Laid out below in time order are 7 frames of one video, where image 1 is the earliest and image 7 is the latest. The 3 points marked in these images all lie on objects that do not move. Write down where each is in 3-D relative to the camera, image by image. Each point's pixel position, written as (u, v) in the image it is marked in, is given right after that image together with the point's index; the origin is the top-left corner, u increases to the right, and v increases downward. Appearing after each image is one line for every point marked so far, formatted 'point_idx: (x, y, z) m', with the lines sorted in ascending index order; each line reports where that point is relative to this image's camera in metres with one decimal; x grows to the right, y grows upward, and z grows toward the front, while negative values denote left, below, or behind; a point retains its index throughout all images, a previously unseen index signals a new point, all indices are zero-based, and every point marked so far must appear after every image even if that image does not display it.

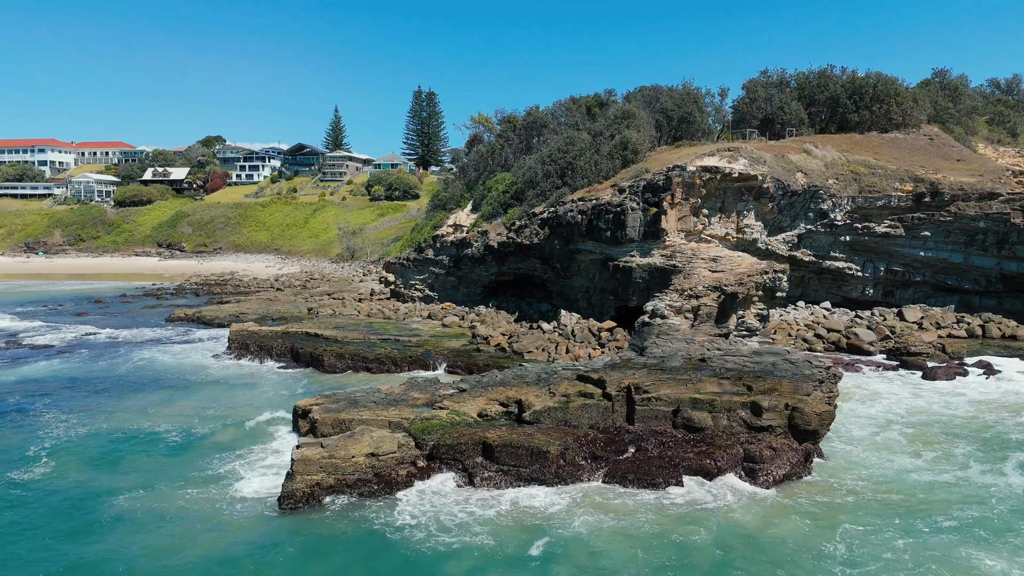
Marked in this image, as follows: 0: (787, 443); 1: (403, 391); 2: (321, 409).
0: (+5.2, -2.9, +13.5) m
1: (-2.6, -2.4, +17.0) m
2: (-3.9, -2.5, +14.8) m
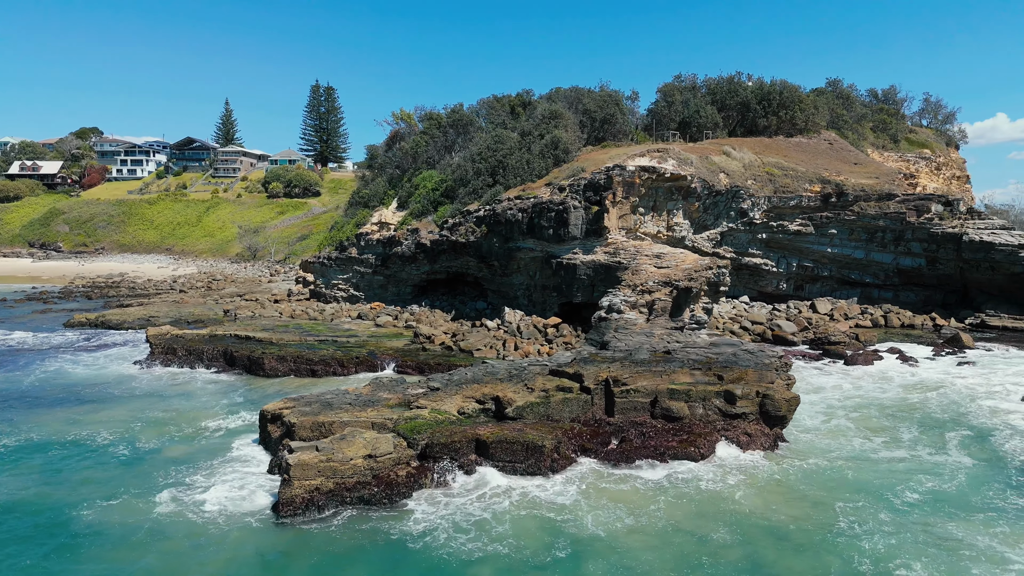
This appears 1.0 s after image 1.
0: (+5.0, -2.8, +14.3) m
1: (-3.3, -2.4, +16.7) m
2: (-4.3, -2.5, +14.3) m
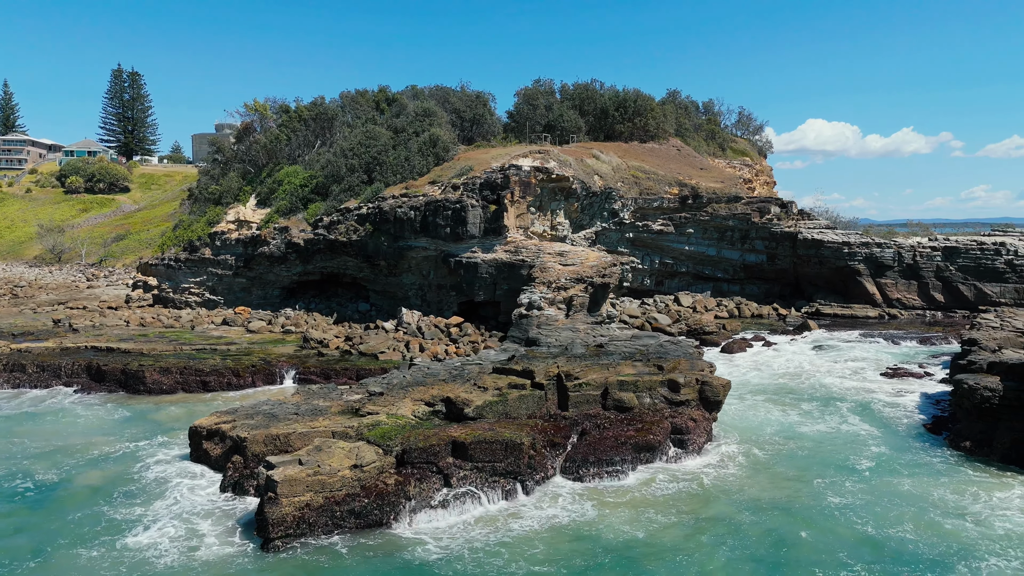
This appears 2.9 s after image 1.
0: (+4.1, -2.7, +15.3) m
1: (-4.6, -2.4, +15.6) m
2: (-4.9, -2.5, +13.1) m
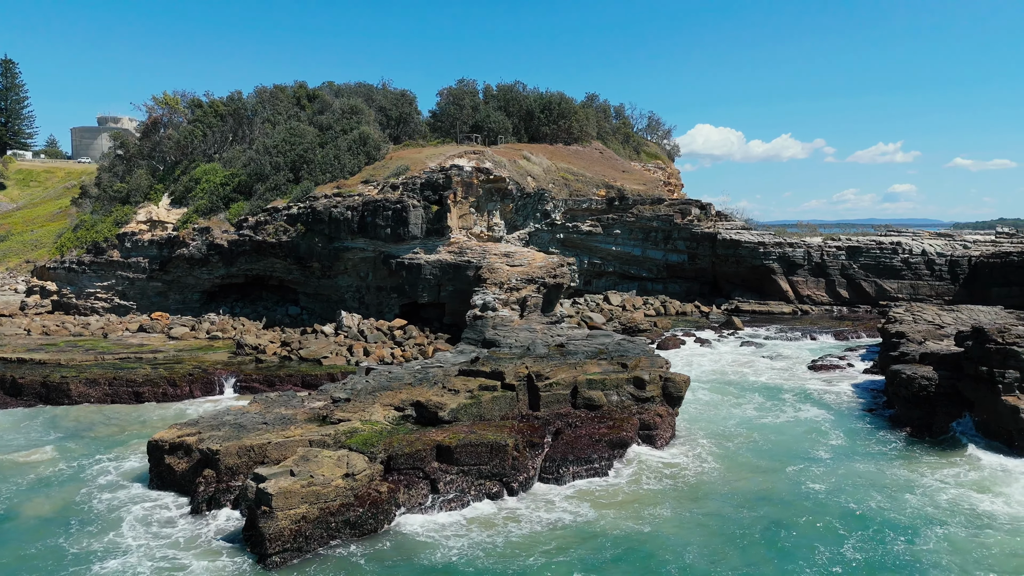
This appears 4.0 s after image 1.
0: (+3.4, -2.7, +15.7) m
1: (-5.2, -2.5, +15.0) m
2: (-5.2, -2.6, +12.4) m
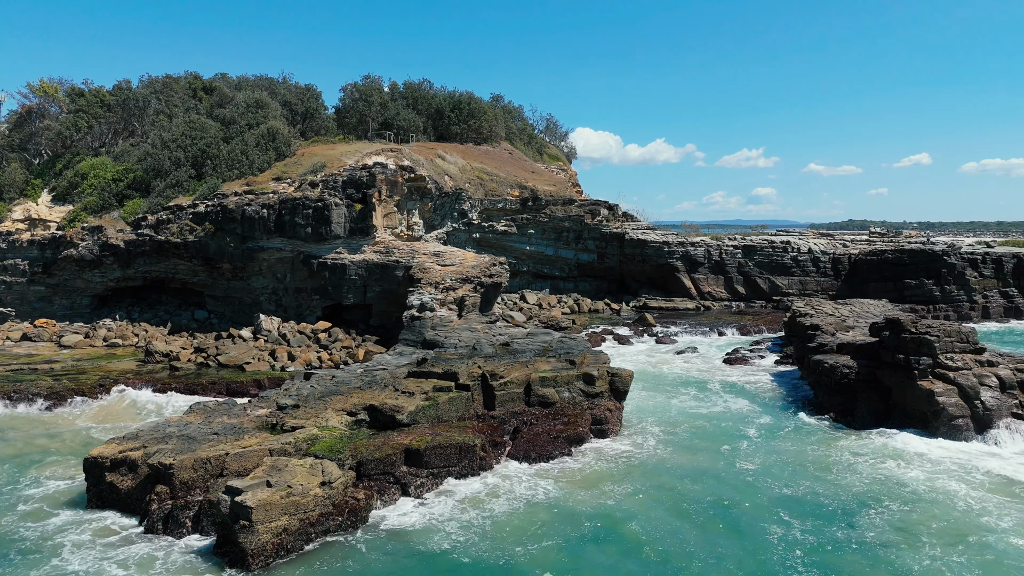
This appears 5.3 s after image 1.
0: (+2.3, -2.6, +16.2) m
1: (-6.0, -2.6, +14.1) m
2: (-5.7, -2.6, +11.5) m
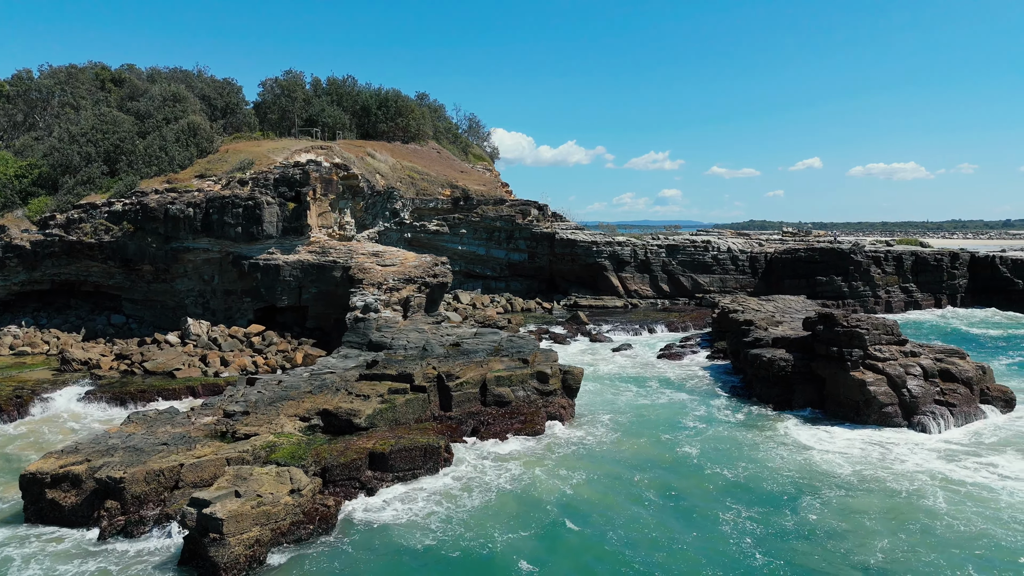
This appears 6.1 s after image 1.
0: (+1.3, -2.6, +16.3) m
1: (-6.8, -2.6, +13.3) m
2: (-6.2, -2.7, +10.8) m
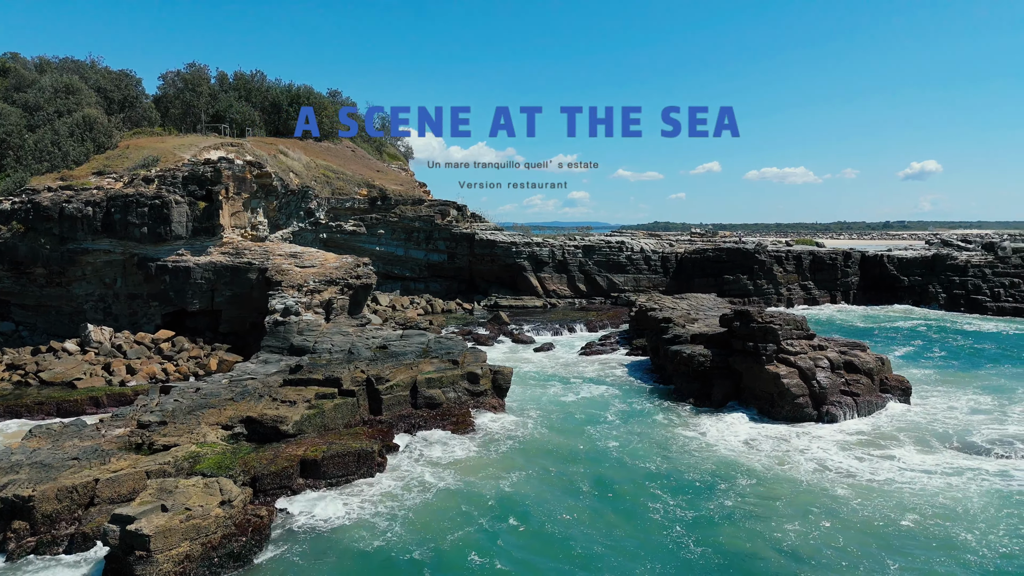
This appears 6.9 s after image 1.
0: (-0.3, -2.6, +16.4) m
1: (-8.0, -2.7, +12.4) m
2: (-7.0, -2.7, +10.0) m
